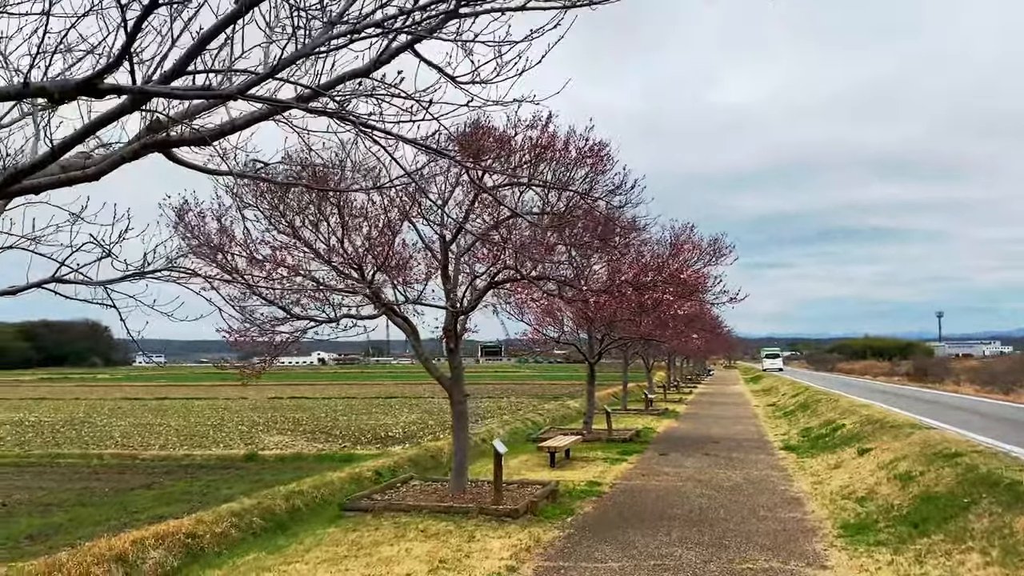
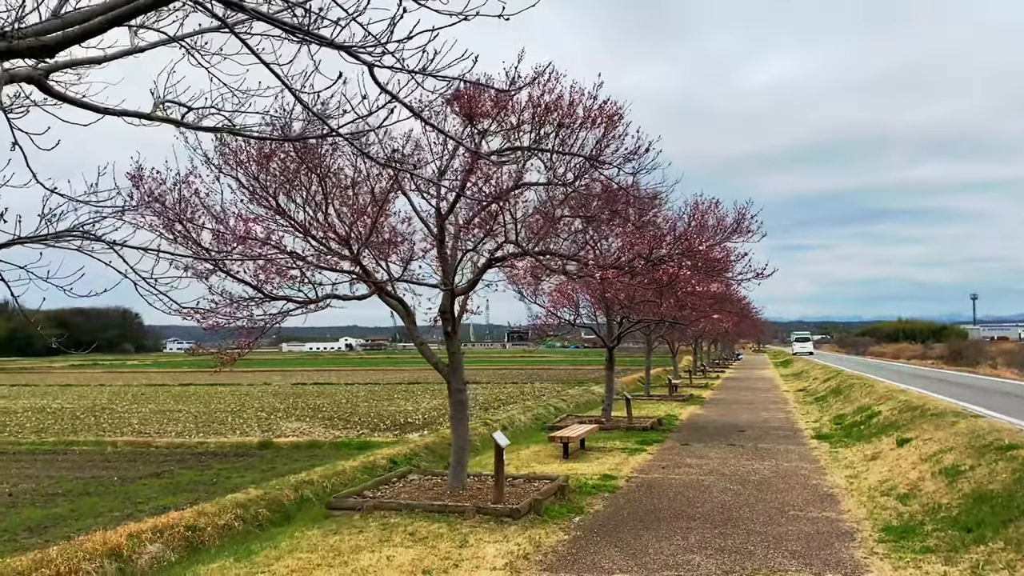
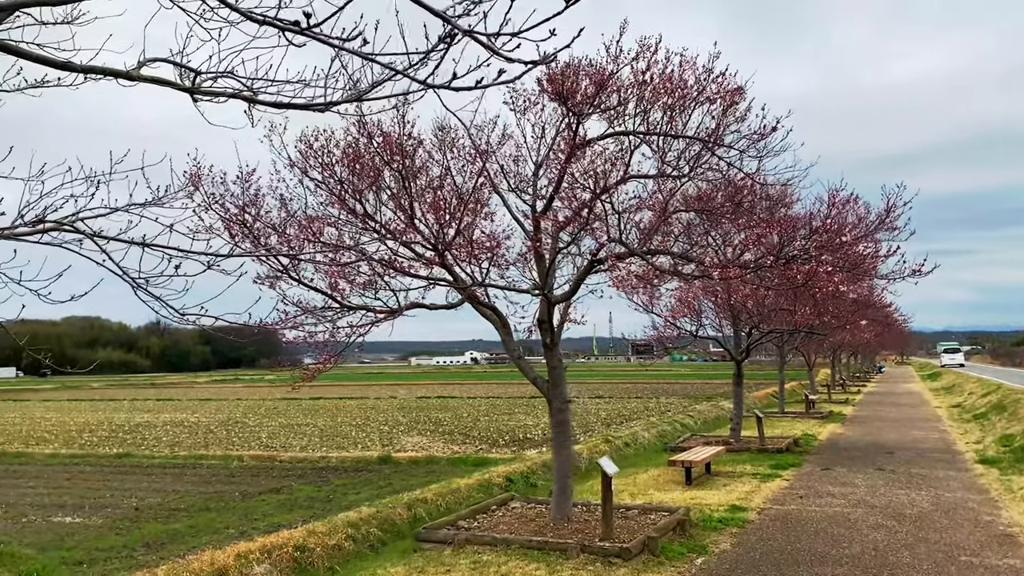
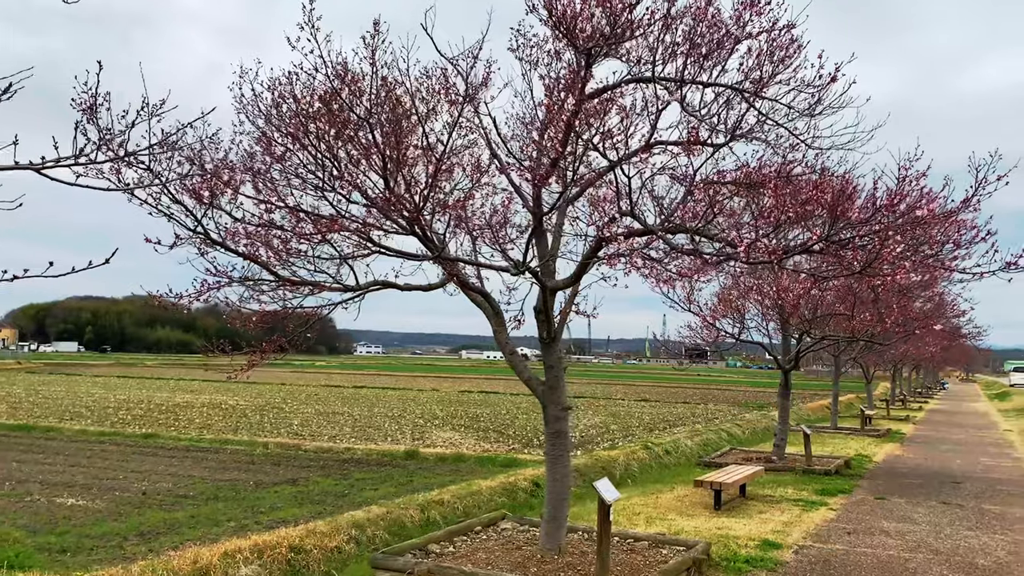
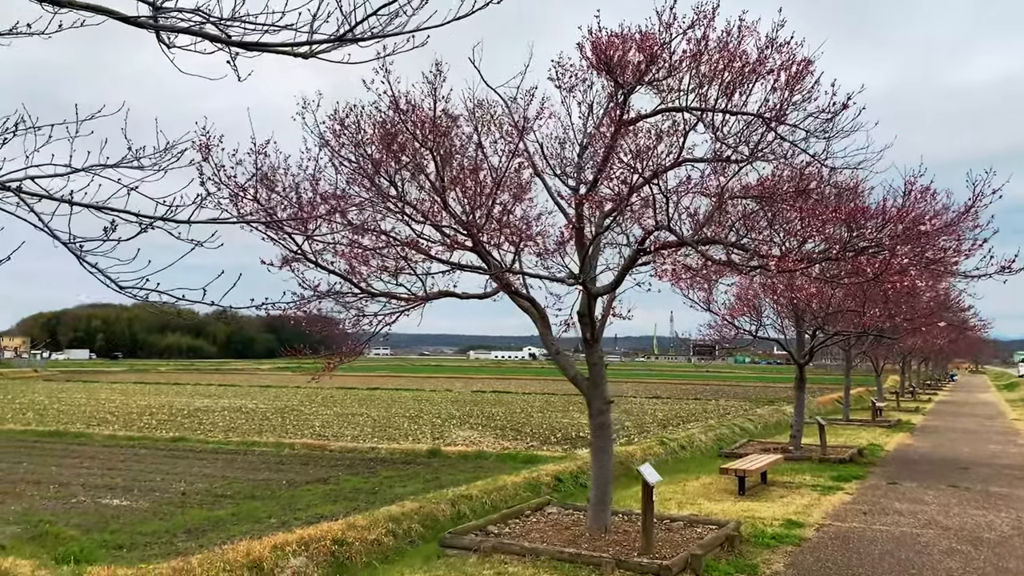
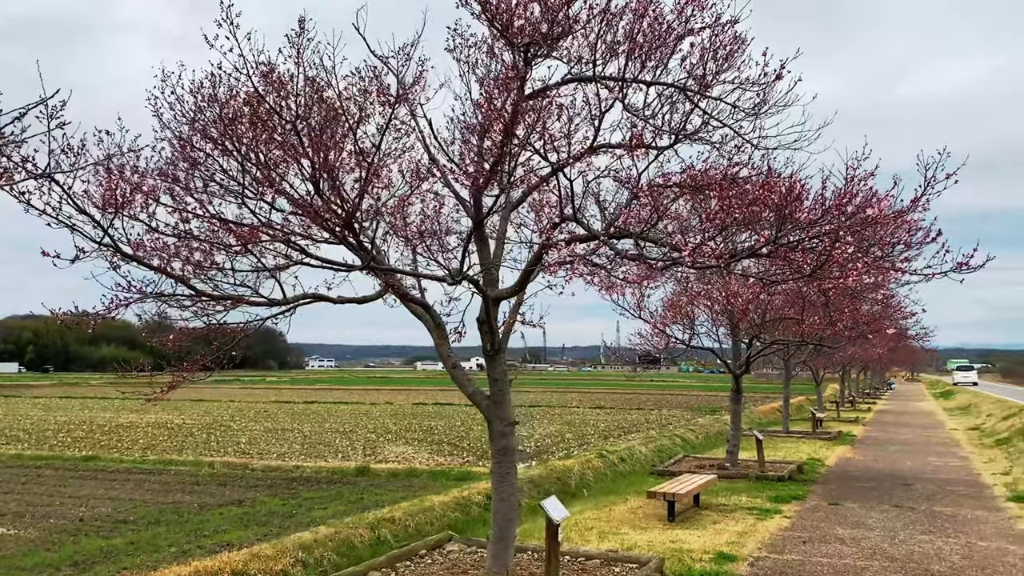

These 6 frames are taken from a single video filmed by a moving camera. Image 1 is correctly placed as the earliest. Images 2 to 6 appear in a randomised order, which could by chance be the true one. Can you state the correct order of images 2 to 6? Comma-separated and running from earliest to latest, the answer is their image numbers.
2, 3, 5, 4, 6
